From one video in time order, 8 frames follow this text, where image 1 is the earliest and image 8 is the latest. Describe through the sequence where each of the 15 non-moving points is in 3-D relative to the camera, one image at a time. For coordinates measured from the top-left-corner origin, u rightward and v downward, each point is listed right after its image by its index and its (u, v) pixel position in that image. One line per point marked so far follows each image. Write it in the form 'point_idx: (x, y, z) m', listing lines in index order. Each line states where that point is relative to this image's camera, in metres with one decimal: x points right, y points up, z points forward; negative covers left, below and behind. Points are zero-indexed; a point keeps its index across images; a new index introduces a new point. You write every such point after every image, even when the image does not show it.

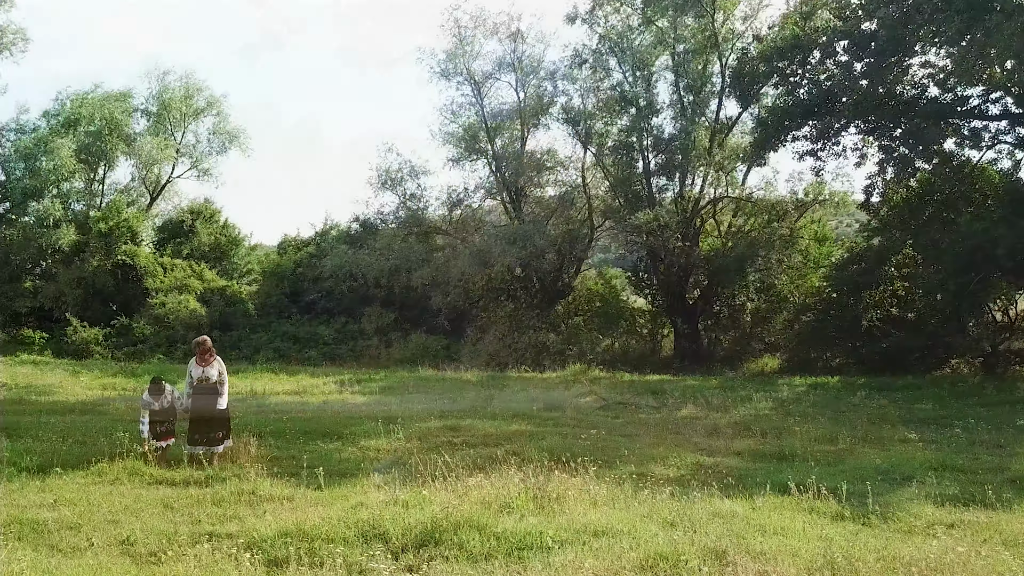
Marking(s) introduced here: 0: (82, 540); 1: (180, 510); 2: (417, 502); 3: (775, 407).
0: (-2.3, -1.4, +3.9) m
1: (-2.1, -1.4, +4.5) m
2: (-0.6, -1.3, +4.4) m
3: (+4.1, -1.9, +11.1) m
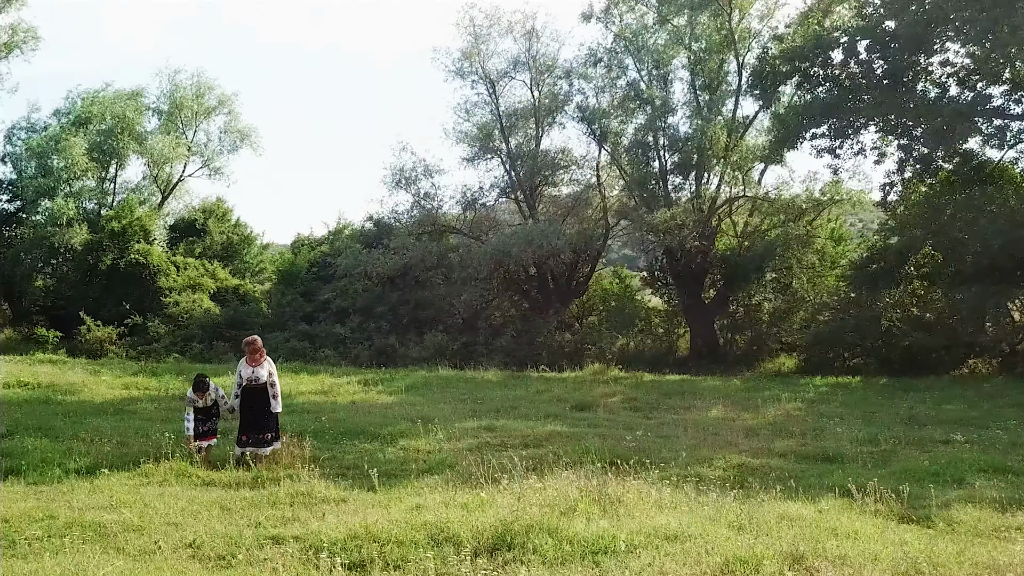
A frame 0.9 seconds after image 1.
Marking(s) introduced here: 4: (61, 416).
0: (-1.9, -1.4, +3.8) m
1: (-1.7, -1.4, +4.5) m
2: (-0.2, -1.3, +4.4) m
3: (+4.5, -1.9, +11.0) m
4: (-5.9, -1.6, +9.3) m
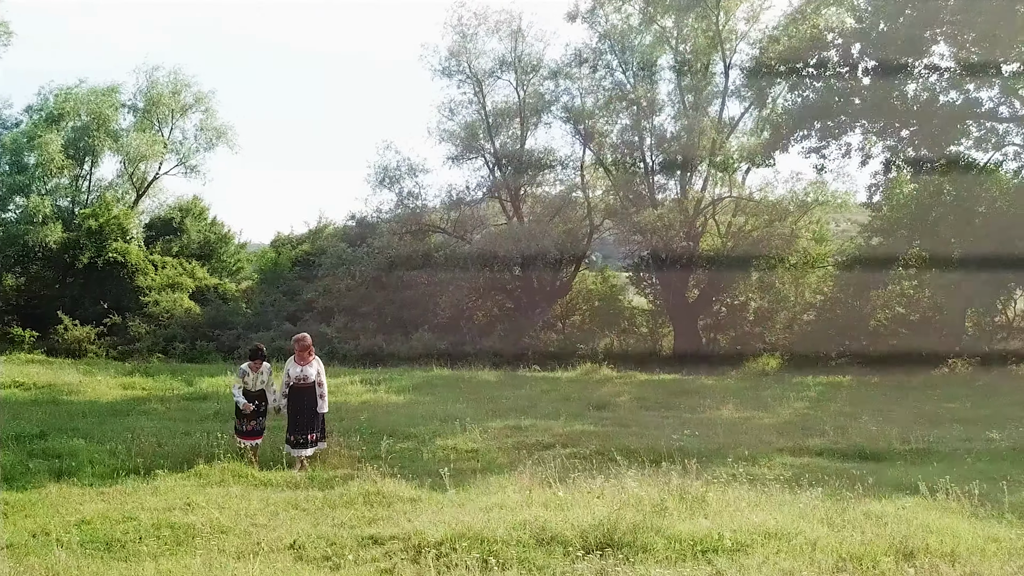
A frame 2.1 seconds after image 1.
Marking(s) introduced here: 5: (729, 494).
0: (-1.4, -1.3, +3.8) m
1: (-1.2, -1.4, +4.4) m
2: (+0.3, -1.3, +4.4) m
3: (+4.7, -1.9, +11.3) m
4: (-5.6, -1.6, +9.1) m
5: (+1.4, -1.3, +4.6) m
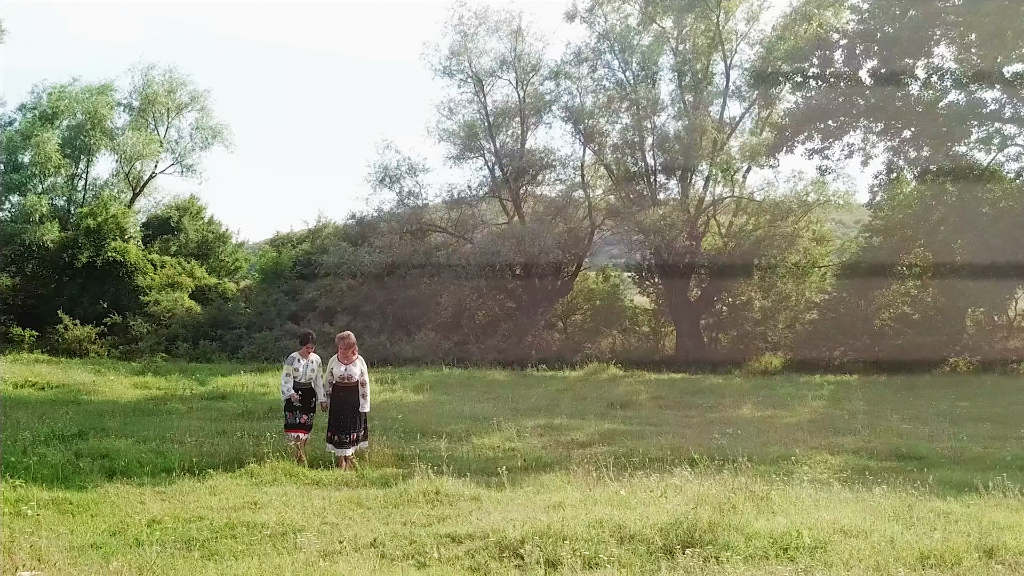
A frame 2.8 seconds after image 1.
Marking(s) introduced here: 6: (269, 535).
0: (-1.0, -1.3, +3.8) m
1: (-0.8, -1.4, +4.5) m
2: (+0.7, -1.3, +4.4) m
3: (+5.0, -1.8, +11.4) m
4: (-5.3, -1.6, +9.0) m
5: (+1.8, -1.3, +4.7) m
6: (-1.3, -1.3, +3.9) m
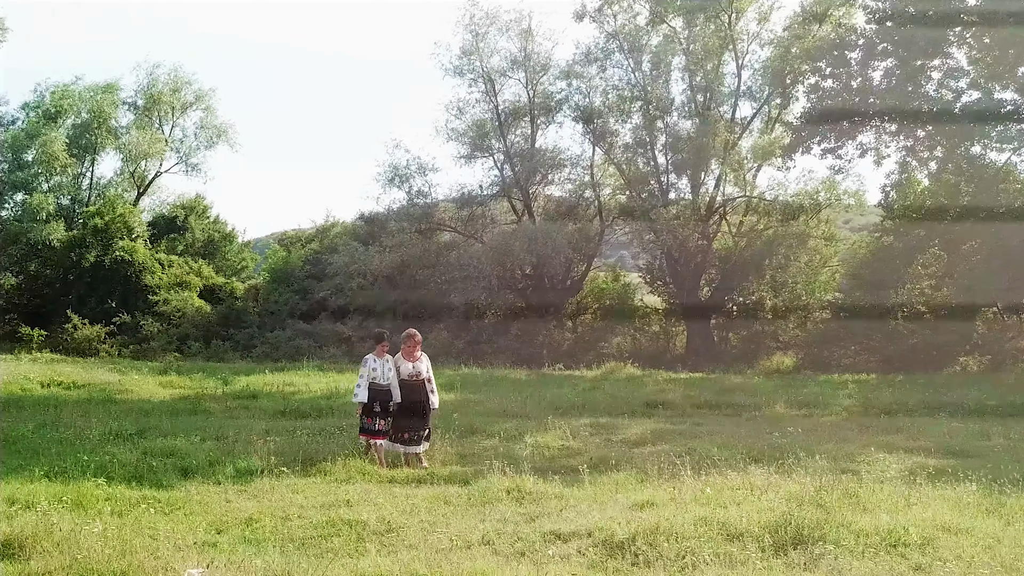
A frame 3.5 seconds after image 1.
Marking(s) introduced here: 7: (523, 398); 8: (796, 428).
0: (-0.4, -1.3, +3.8) m
1: (-0.2, -1.4, +4.5) m
2: (+1.3, -1.3, +4.5) m
3: (+5.5, -1.8, +11.4) m
4: (-4.7, -1.6, +9.0) m
5: (+2.4, -1.3, +4.7) m
6: (-0.7, -1.3, +3.9) m
7: (+0.2, -1.7, +11.4) m
8: (+3.4, -1.7, +8.5) m
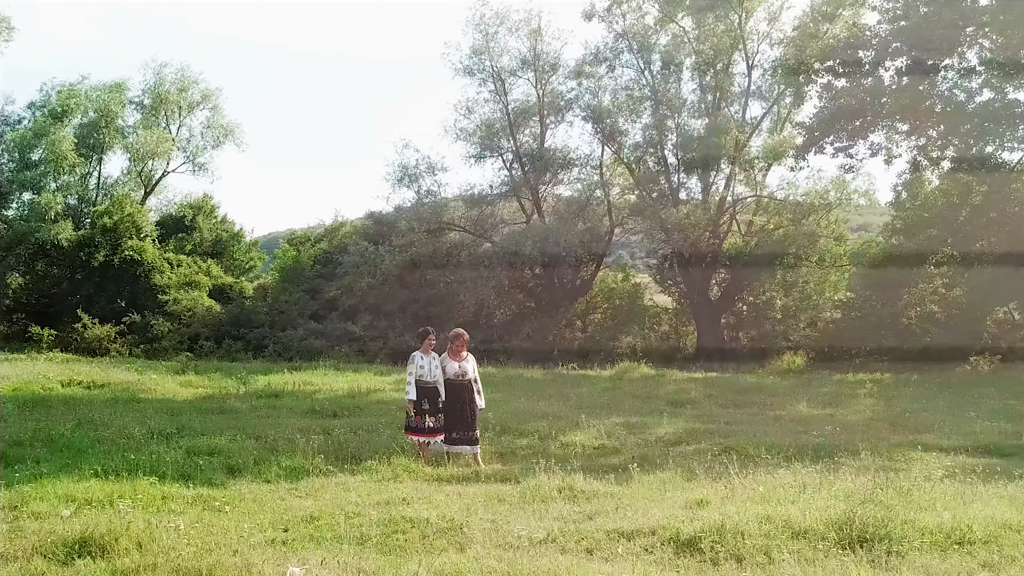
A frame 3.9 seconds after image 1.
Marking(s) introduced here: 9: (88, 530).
0: (-0.1, -1.3, +3.8) m
1: (+0.1, -1.4, +4.5) m
2: (+1.6, -1.3, +4.5) m
3: (+5.9, -1.8, +11.4) m
4: (-4.4, -1.6, +9.1) m
5: (+2.7, -1.3, +4.7) m
6: (-0.4, -1.3, +4.0) m
7: (+0.5, -1.7, +11.5) m
8: (+3.7, -1.6, +8.6) m
9: (-2.2, -1.2, +3.7) m
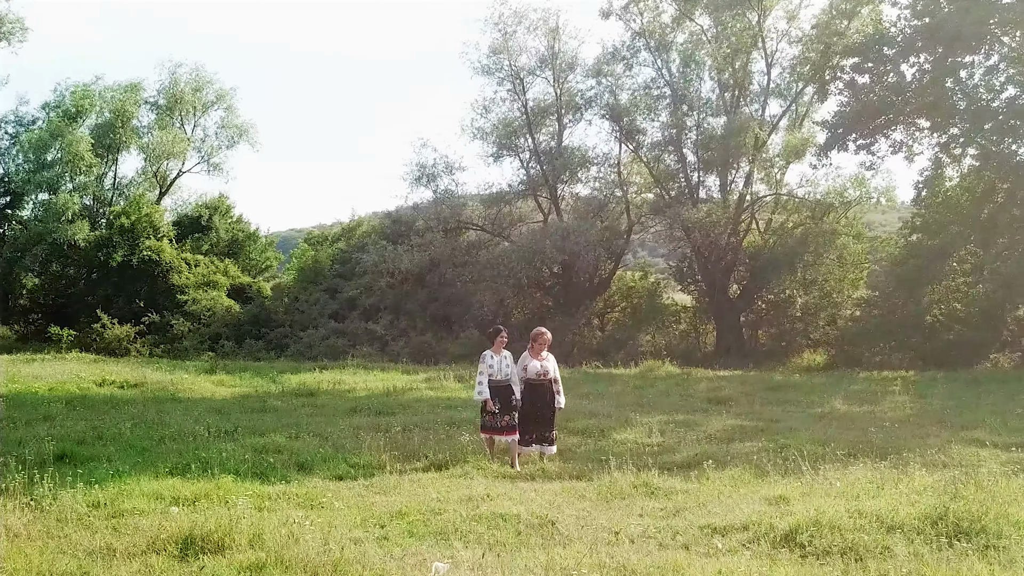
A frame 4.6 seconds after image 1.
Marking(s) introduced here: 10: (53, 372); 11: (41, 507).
0: (+0.5, -1.3, +3.9) m
1: (+0.6, -1.4, +4.5) m
2: (+2.1, -1.3, +4.5) m
3: (+6.5, -1.8, +11.4) m
4: (-3.8, -1.6, +9.1) m
5: (+3.2, -1.3, +4.7) m
6: (+0.1, -1.3, +4.0) m
7: (+1.1, -1.7, +11.5) m
8: (+4.3, -1.6, +8.6) m
9: (-1.7, -1.2, +3.7) m
10: (-10.3, -1.9, +16.1) m
11: (-2.9, -1.3, +4.4) m
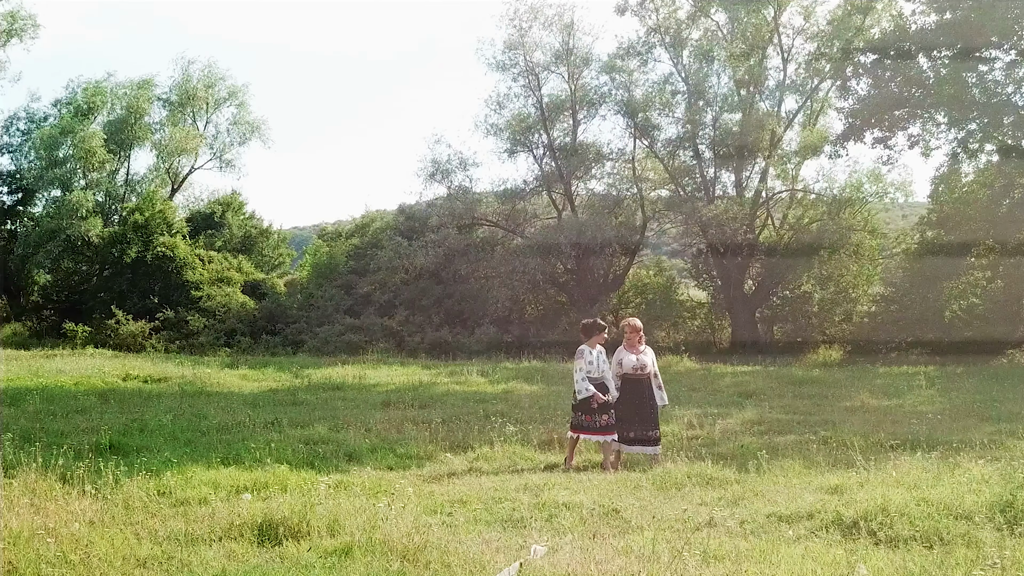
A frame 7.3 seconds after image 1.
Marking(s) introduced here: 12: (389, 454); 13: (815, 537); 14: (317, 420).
0: (+0.8, -1.3, +3.9) m
1: (+1.0, -1.3, +4.5) m
2: (+2.5, -1.2, +4.5) m
3: (+6.9, -1.7, +11.4) m
4: (-3.4, -1.5, +9.2) m
5: (+3.6, -1.2, +4.7) m
6: (+0.5, -1.3, +4.0) m
7: (+1.5, -1.6, +11.5) m
8: (+4.7, -1.5, +8.5) m
9: (-1.3, -1.2, +3.8) m
10: (-9.8, -1.8, +16.2) m
11: (-2.5, -1.3, +4.5) m
12: (-1.0, -1.3, +5.7) m
13: (+1.6, -1.3, +3.6) m
14: (-2.0, -1.4, +7.5) m
